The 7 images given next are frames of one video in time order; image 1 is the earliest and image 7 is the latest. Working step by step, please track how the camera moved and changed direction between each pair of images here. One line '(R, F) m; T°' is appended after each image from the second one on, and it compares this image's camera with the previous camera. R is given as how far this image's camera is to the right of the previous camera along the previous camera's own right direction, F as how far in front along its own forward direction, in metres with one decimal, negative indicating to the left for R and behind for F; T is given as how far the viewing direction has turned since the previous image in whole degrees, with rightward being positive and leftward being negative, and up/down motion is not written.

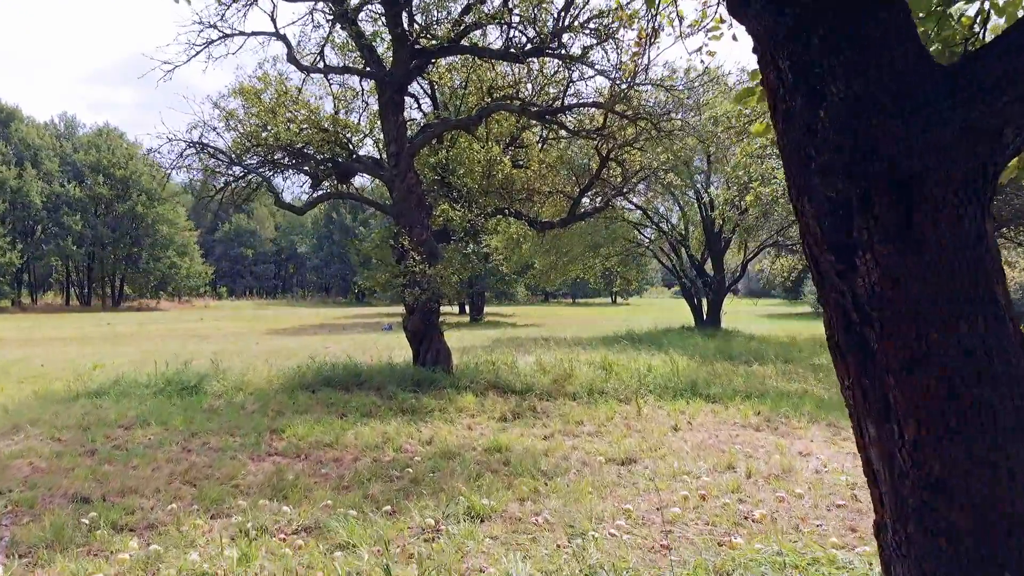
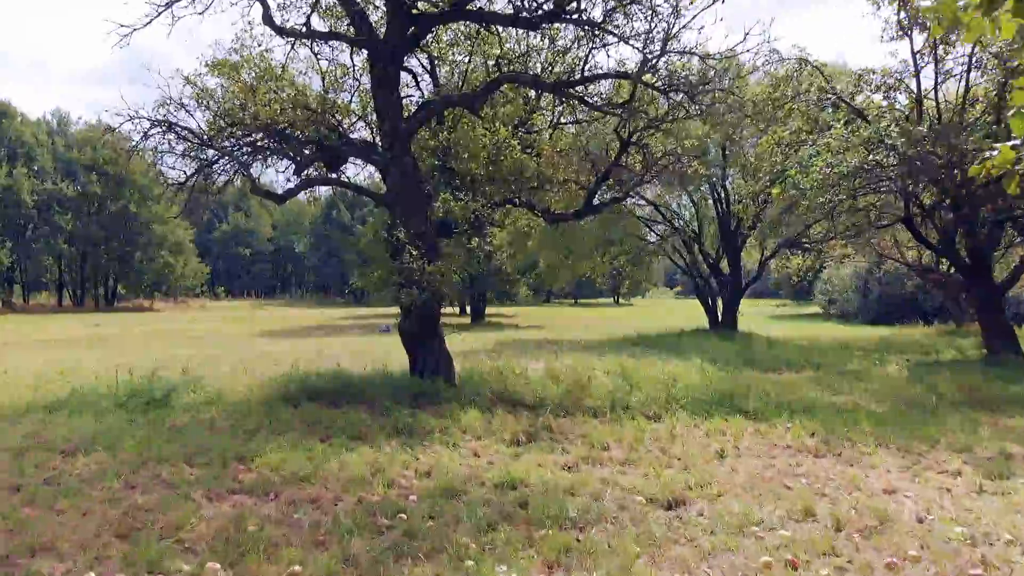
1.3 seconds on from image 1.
(-0.1, +1.3) m; 0°
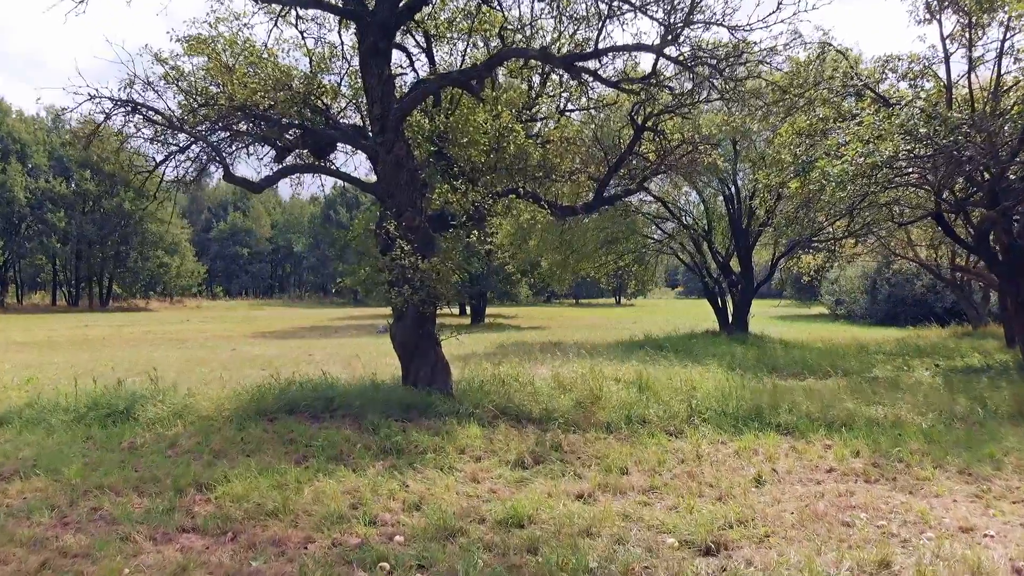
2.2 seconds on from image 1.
(0.0, +0.9) m; 0°
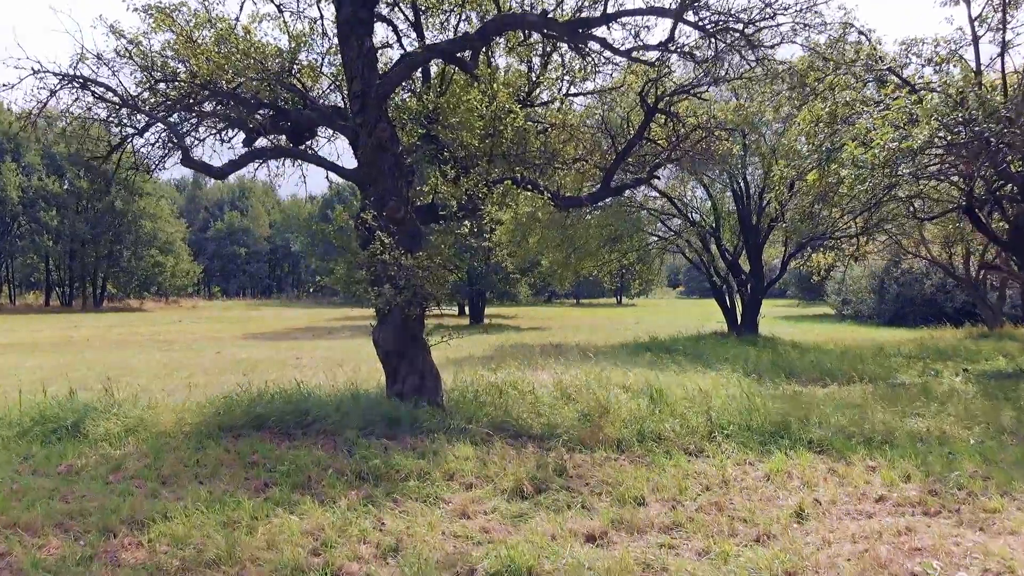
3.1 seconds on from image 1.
(0.0, +0.9) m; 0°
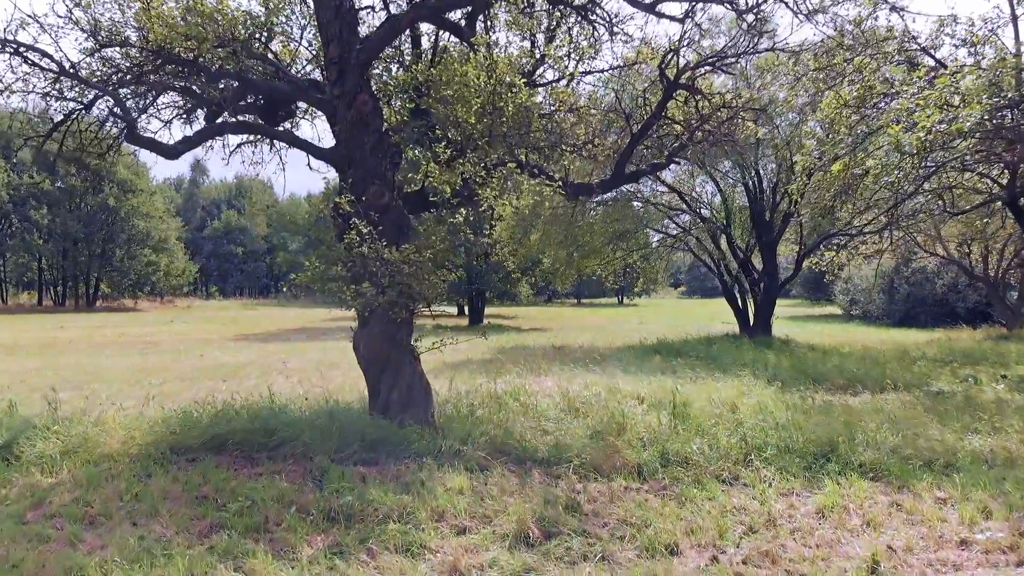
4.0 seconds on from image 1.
(0.0, +1.0) m; 0°
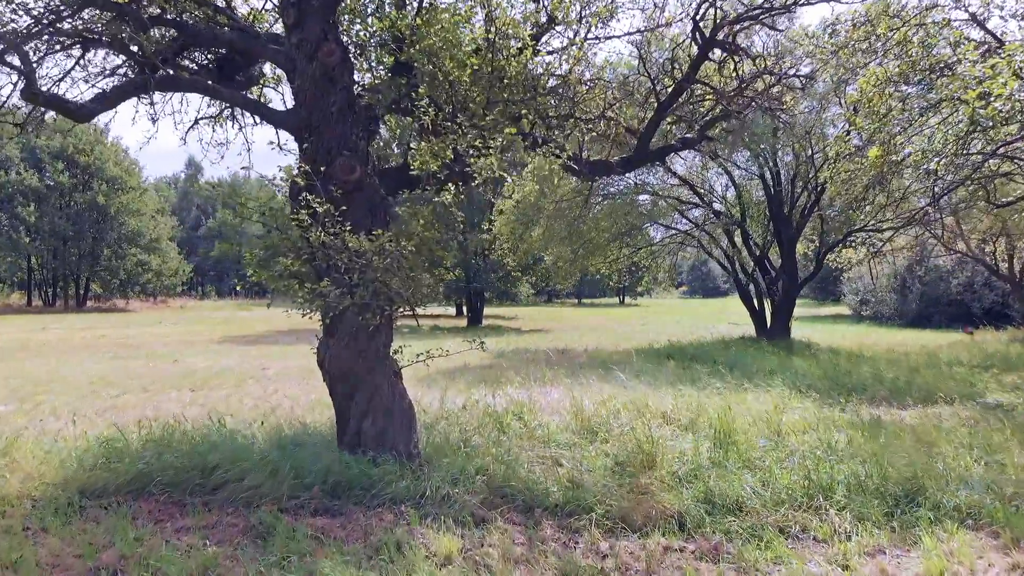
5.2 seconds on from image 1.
(0.0, +1.3) m; 0°
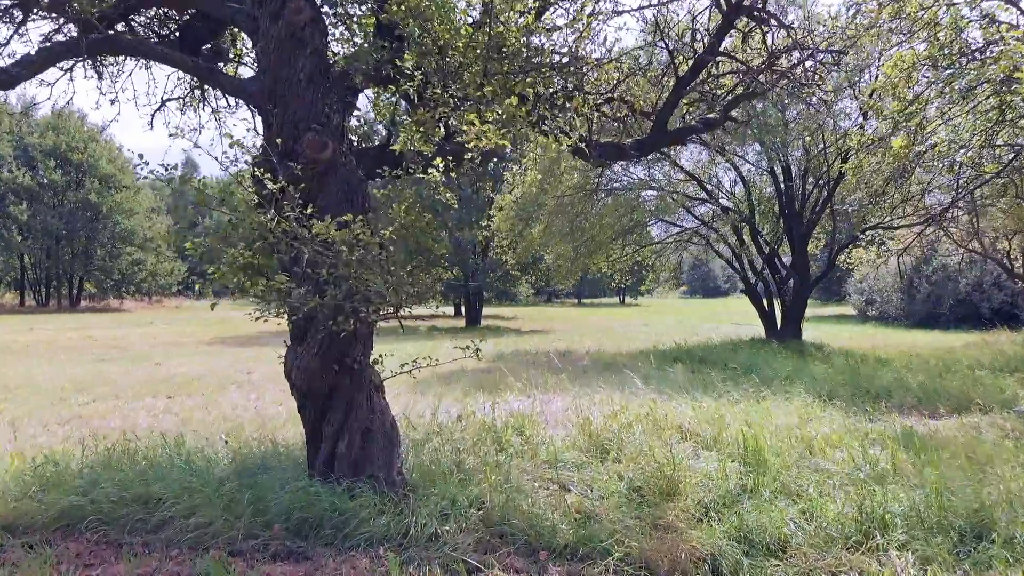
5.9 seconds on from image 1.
(0.0, +0.7) m; 0°
